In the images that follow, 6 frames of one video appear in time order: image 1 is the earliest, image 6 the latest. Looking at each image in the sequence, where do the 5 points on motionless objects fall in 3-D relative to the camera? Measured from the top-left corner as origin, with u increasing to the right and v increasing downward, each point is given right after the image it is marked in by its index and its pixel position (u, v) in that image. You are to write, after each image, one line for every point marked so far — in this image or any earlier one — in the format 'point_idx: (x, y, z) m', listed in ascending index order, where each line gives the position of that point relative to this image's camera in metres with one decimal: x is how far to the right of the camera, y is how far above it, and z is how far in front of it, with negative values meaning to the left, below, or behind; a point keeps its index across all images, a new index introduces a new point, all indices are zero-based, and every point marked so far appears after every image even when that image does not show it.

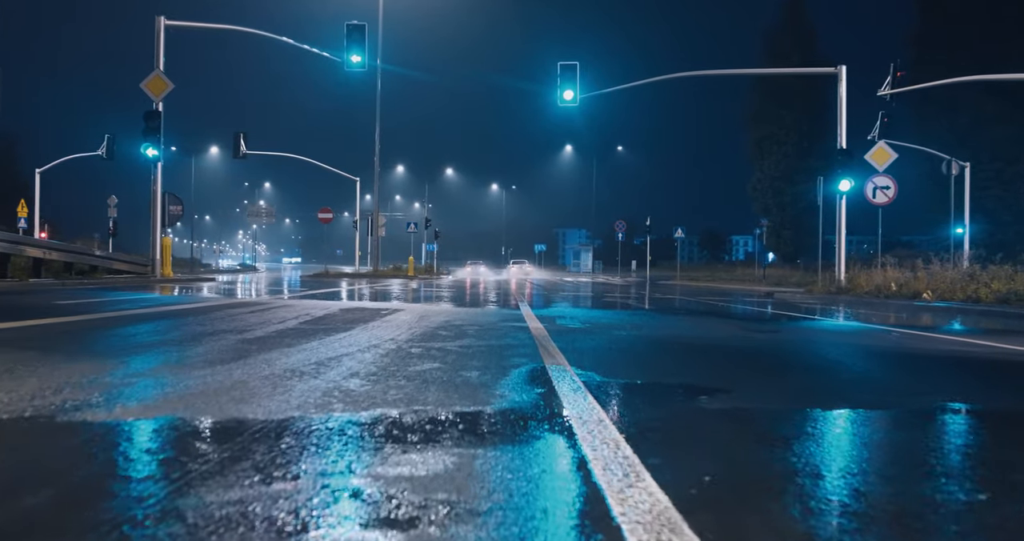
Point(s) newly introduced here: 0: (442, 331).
0: (-1.0, -0.9, +9.1) m
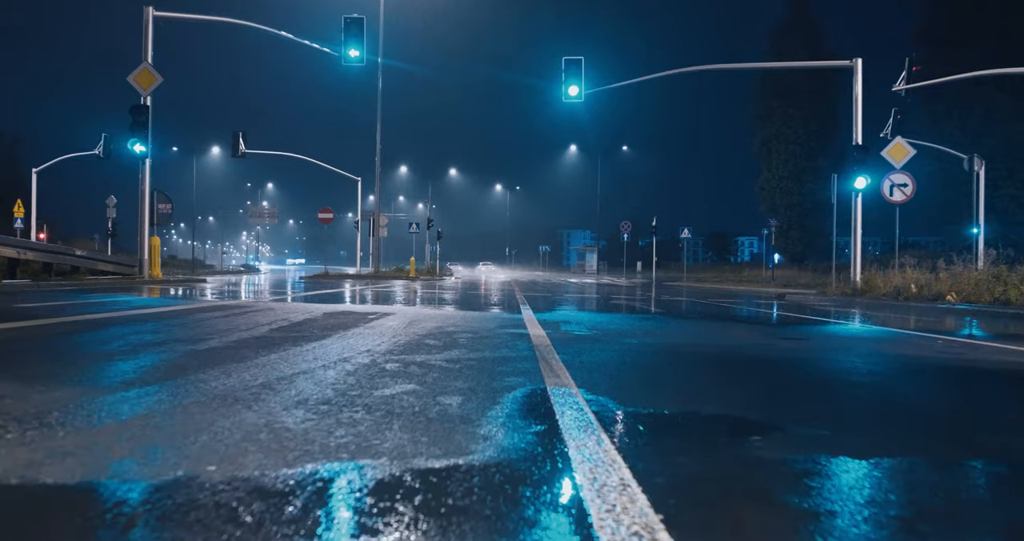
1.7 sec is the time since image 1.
0: (-1.0, -0.9, +8.0) m
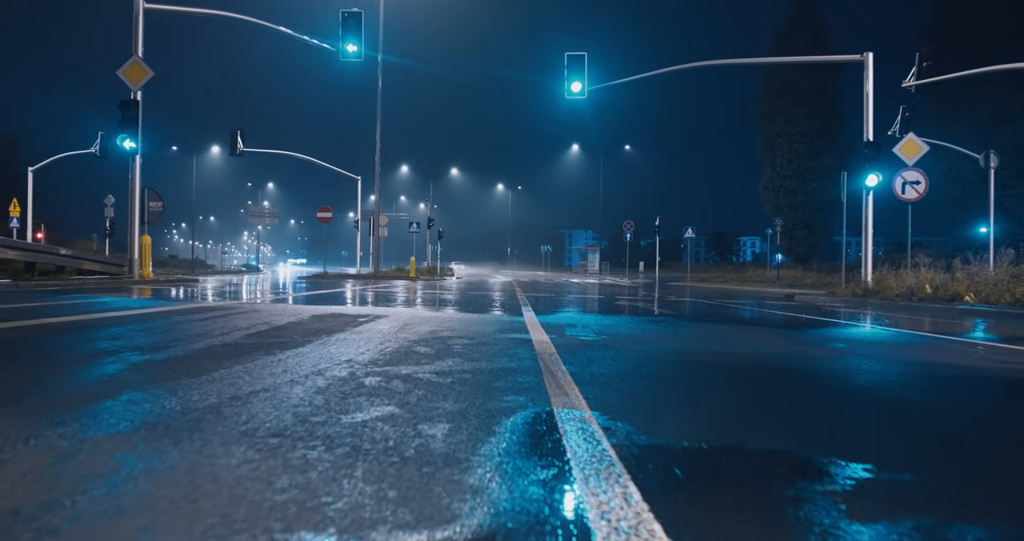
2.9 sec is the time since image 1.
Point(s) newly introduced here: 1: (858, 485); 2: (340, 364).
0: (-1.0, -0.8, +7.2) m
1: (+1.8, -1.1, +3.4) m
2: (-1.5, -0.8, +5.8) m
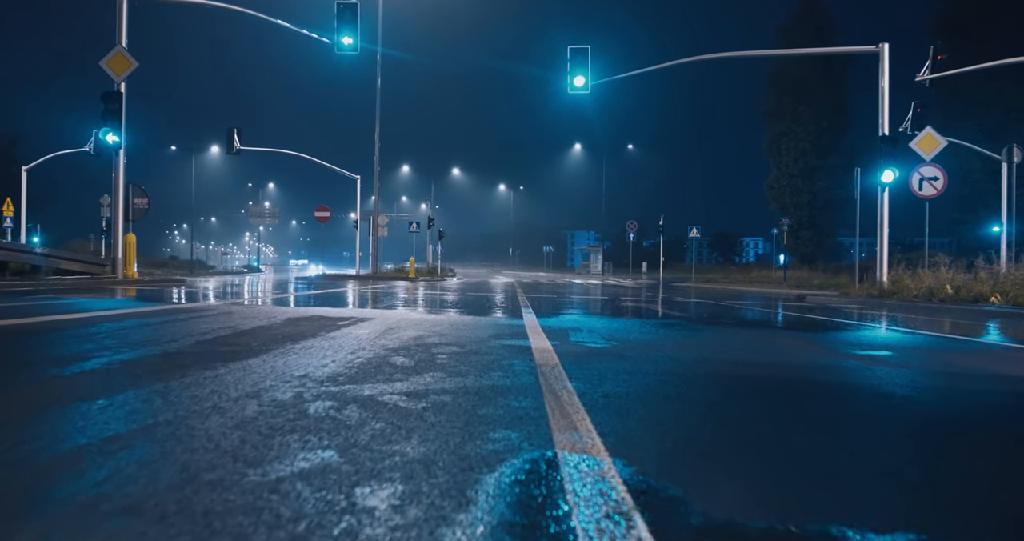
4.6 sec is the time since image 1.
0: (-1.0, -0.8, +6.0) m
1: (+1.8, -1.1, +2.3) m
2: (-1.6, -0.8, +4.7) m
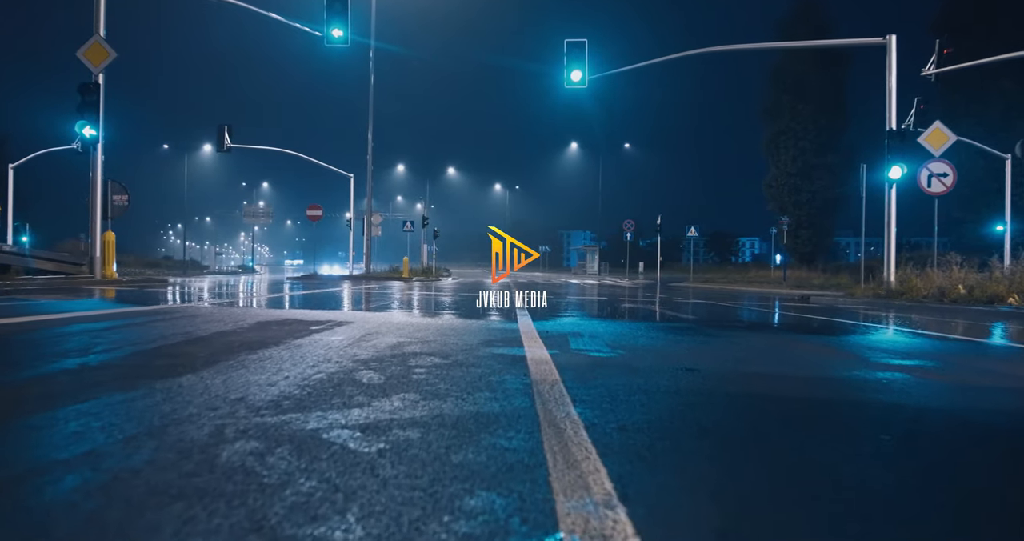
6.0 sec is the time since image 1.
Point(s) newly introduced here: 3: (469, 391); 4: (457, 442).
0: (-1.1, -0.8, +5.0) m
1: (+1.7, -1.0, +1.3) m
2: (-1.6, -0.8, +3.6) m
3: (-0.3, -0.8, +4.5) m
4: (-0.3, -0.8, +3.2) m
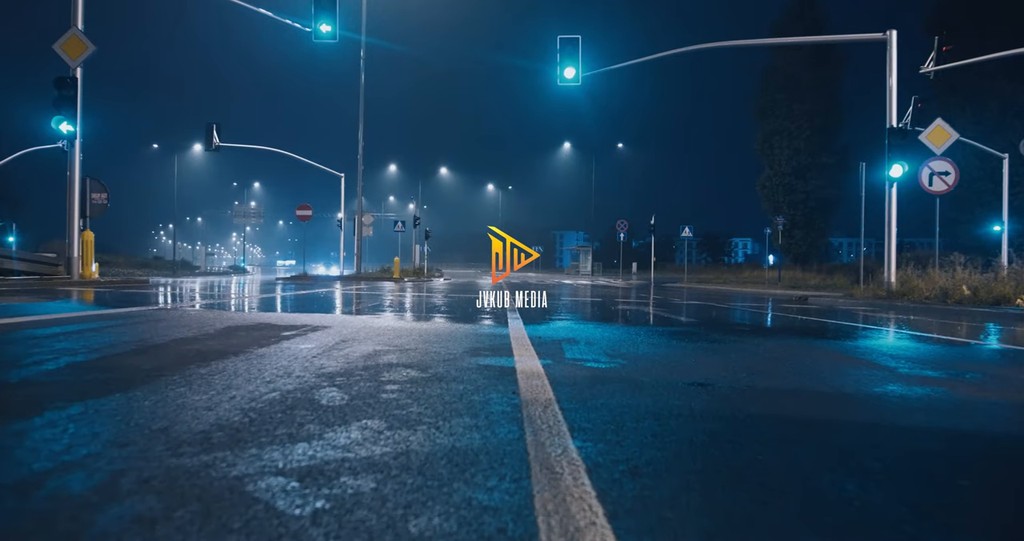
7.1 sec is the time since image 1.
0: (-1.2, -0.8, +4.3) m
1: (+1.7, -1.0, +0.6) m
2: (-1.7, -0.8, +2.9) m
3: (-0.4, -0.8, +3.8) m
4: (-0.3, -0.8, +2.5) m
